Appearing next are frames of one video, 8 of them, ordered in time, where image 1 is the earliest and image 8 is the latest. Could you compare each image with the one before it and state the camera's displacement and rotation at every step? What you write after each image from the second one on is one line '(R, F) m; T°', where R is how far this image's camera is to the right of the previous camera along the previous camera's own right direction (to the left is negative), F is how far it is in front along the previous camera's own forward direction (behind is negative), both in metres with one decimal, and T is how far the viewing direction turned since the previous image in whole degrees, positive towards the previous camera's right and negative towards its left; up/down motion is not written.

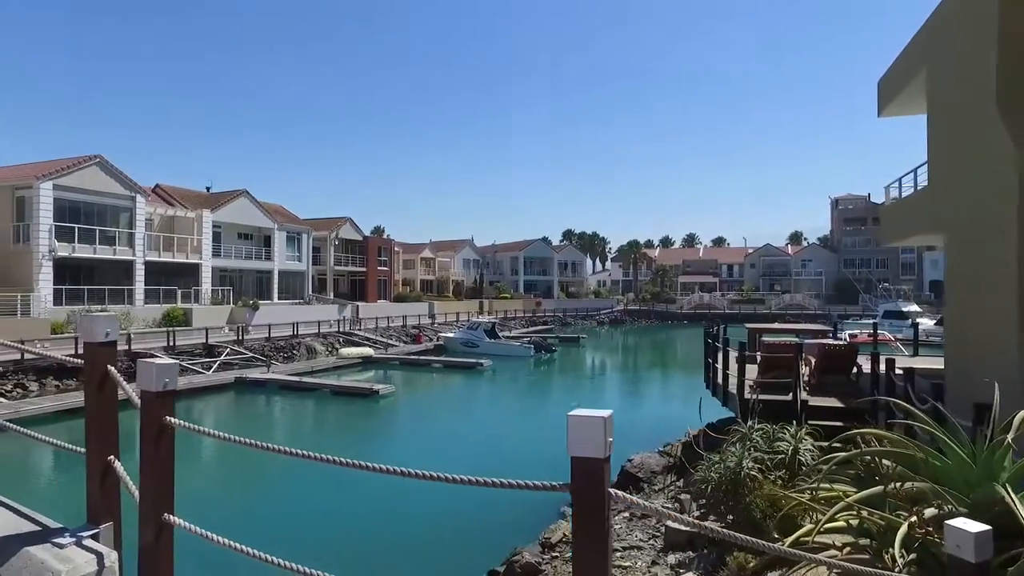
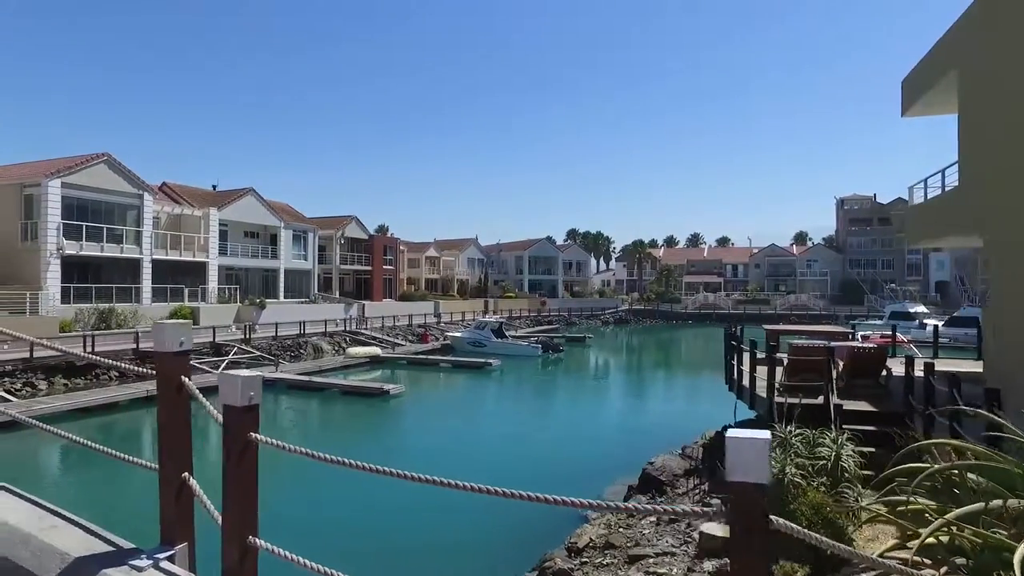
(-0.3, +0.1) m; 0°
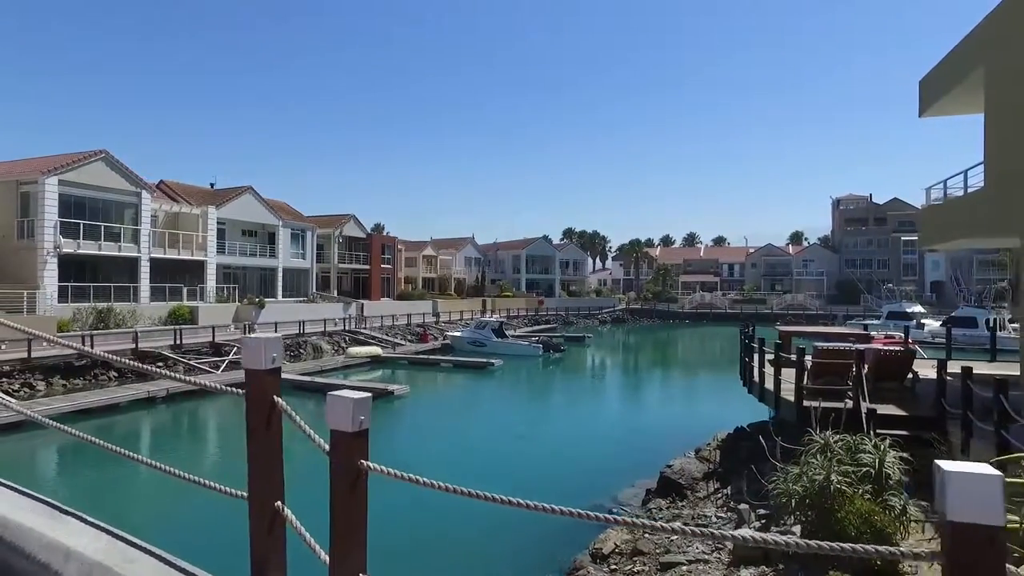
(-0.4, +0.2) m; +1°
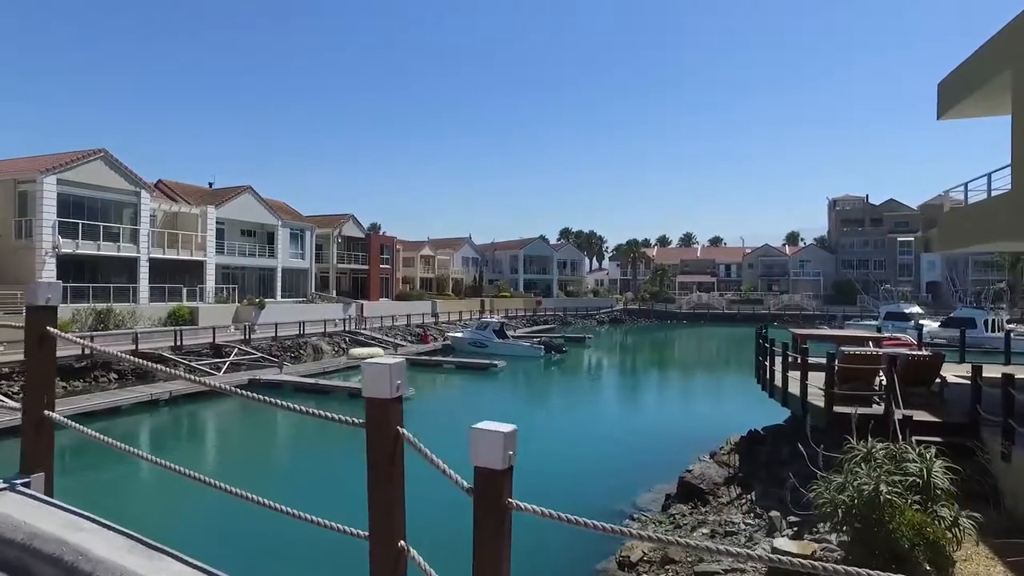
(-0.4, +0.1) m; +1°
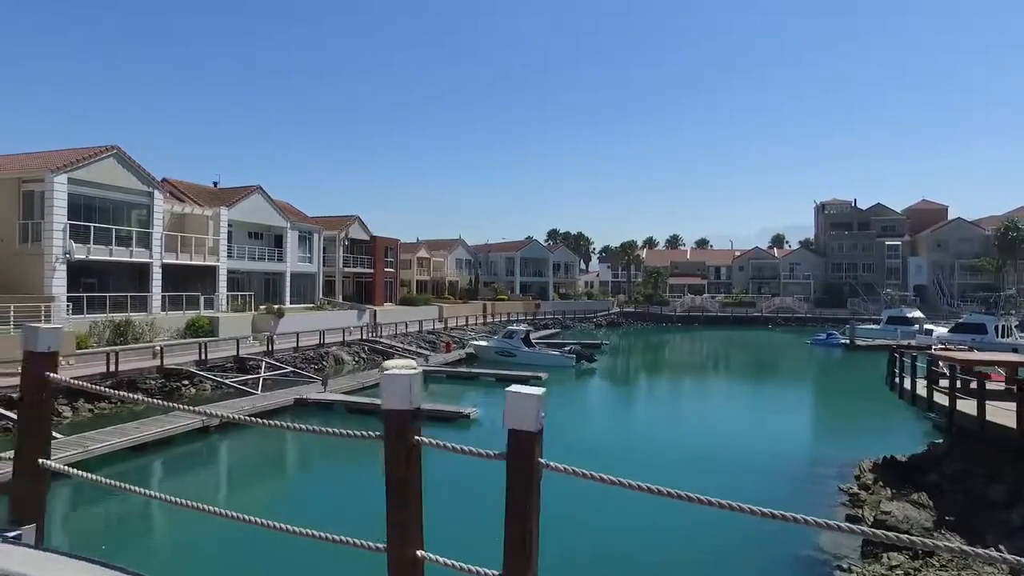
(-3.3, +1.4) m; +3°
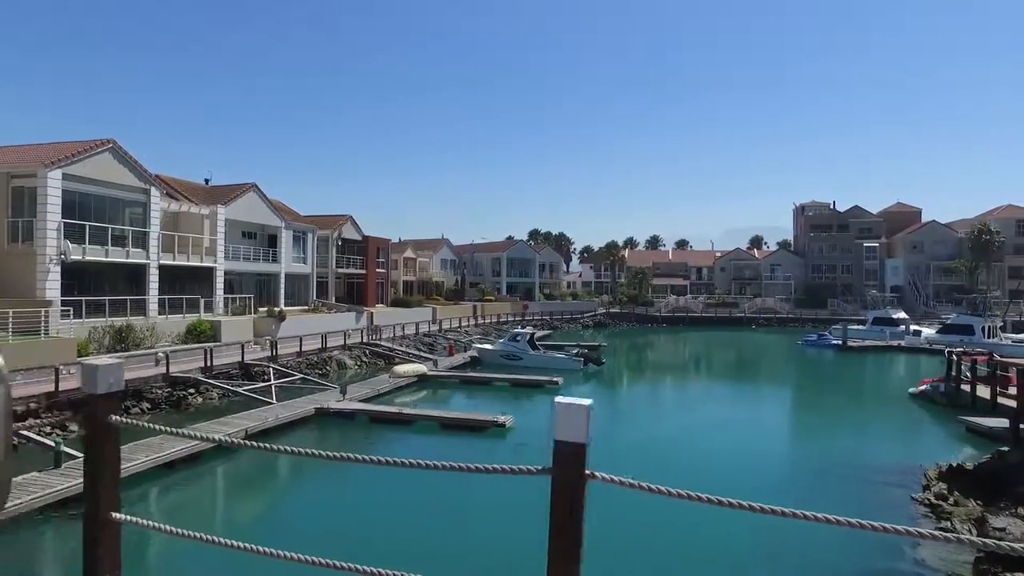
(-1.9, +0.7) m; +3°
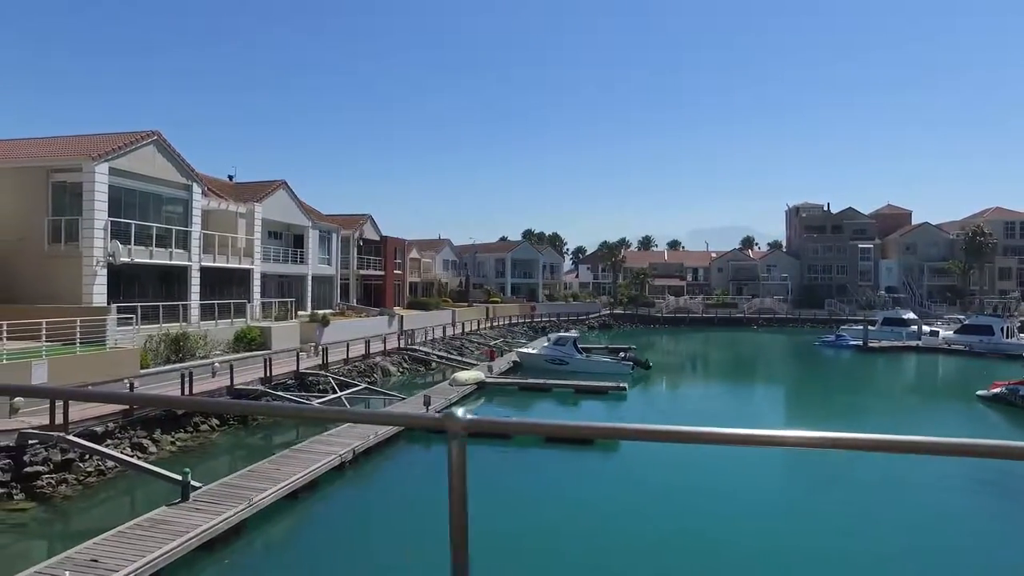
(-3.8, +1.3) m; +3°
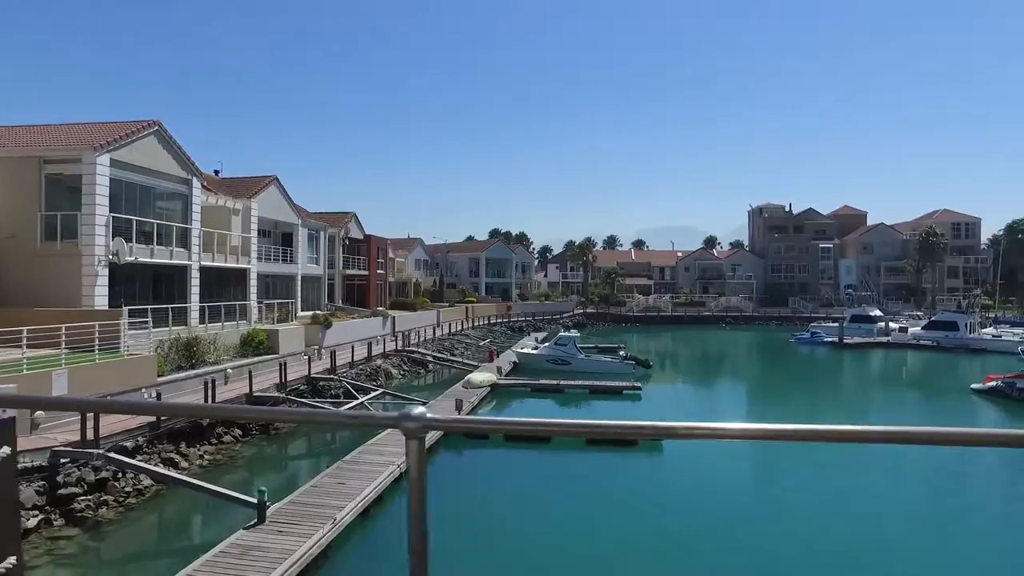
(-2.4, +0.7) m; +4°
